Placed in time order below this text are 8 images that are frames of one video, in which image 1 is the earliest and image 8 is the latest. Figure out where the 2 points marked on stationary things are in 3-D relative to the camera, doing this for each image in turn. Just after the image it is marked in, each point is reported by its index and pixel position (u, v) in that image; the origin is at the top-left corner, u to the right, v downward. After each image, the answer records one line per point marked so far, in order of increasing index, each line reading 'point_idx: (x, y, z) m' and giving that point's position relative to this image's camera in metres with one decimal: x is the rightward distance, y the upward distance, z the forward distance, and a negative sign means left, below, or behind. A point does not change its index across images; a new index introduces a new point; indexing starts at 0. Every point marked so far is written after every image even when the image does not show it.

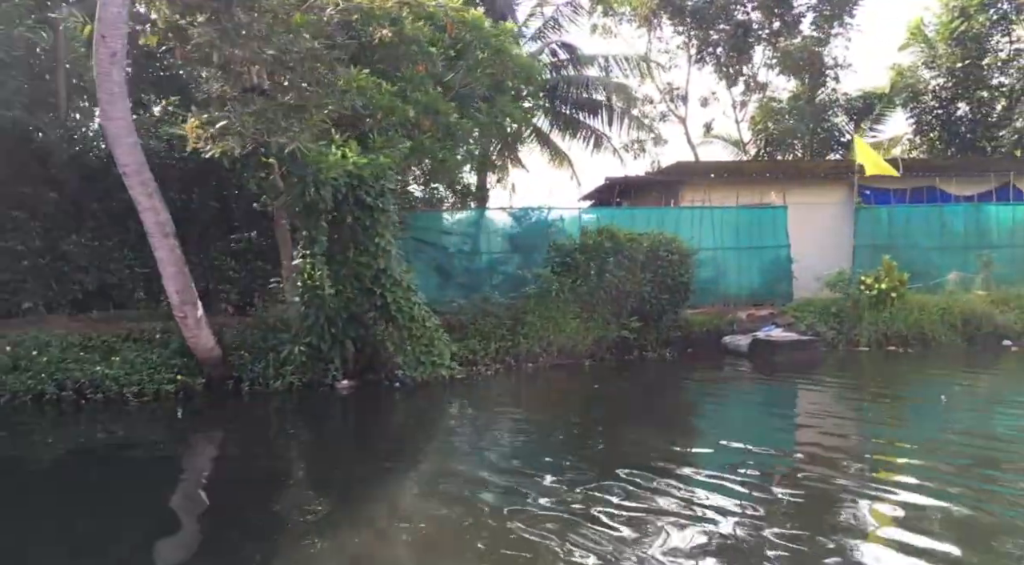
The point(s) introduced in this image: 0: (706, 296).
0: (+3.3, -0.2, +13.1) m
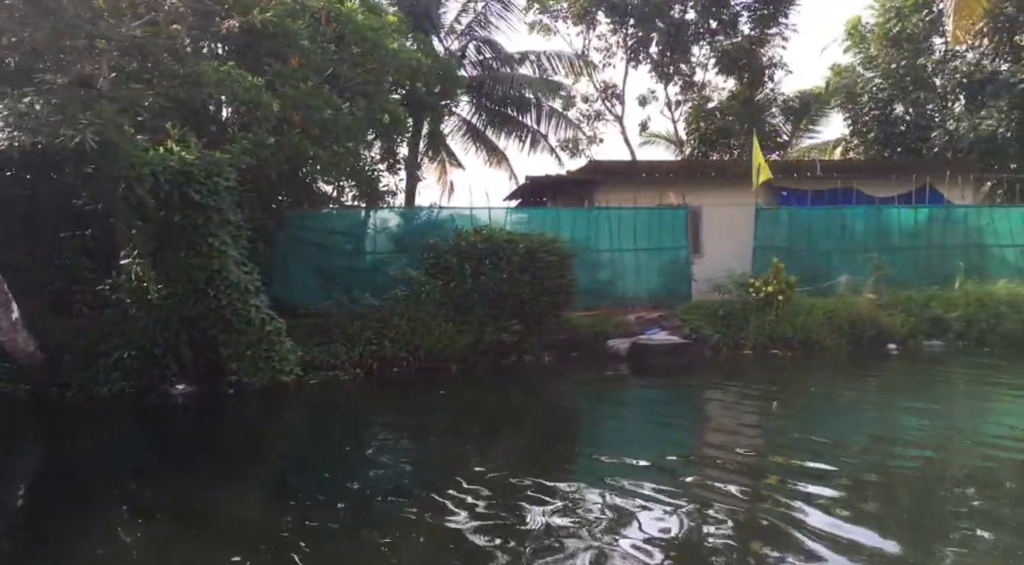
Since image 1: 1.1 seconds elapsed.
0: (+1.5, -0.3, +12.8) m
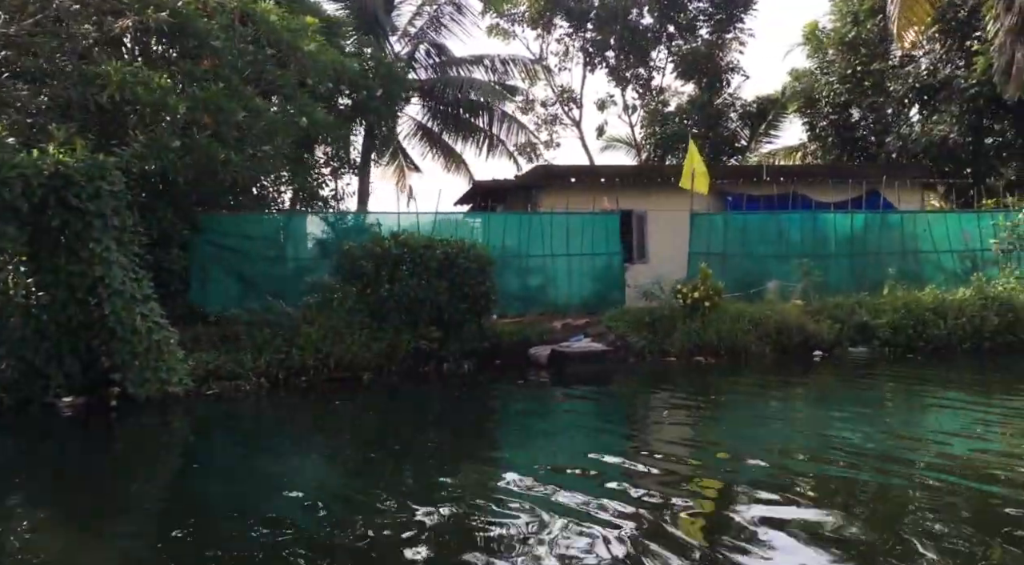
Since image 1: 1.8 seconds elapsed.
0: (+0.3, -0.4, +12.6) m
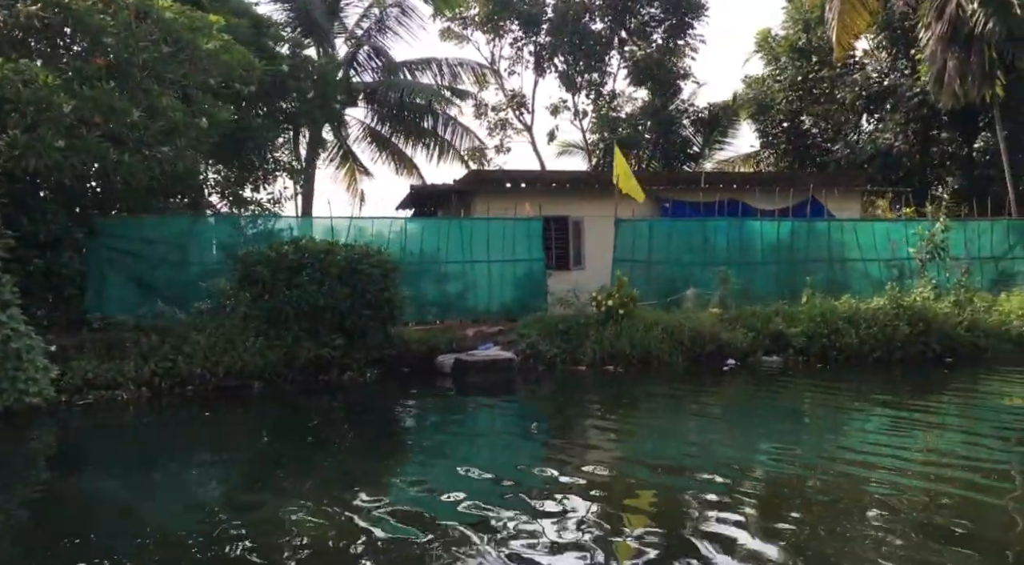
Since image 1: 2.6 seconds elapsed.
0: (-1.0, -0.5, +12.4) m
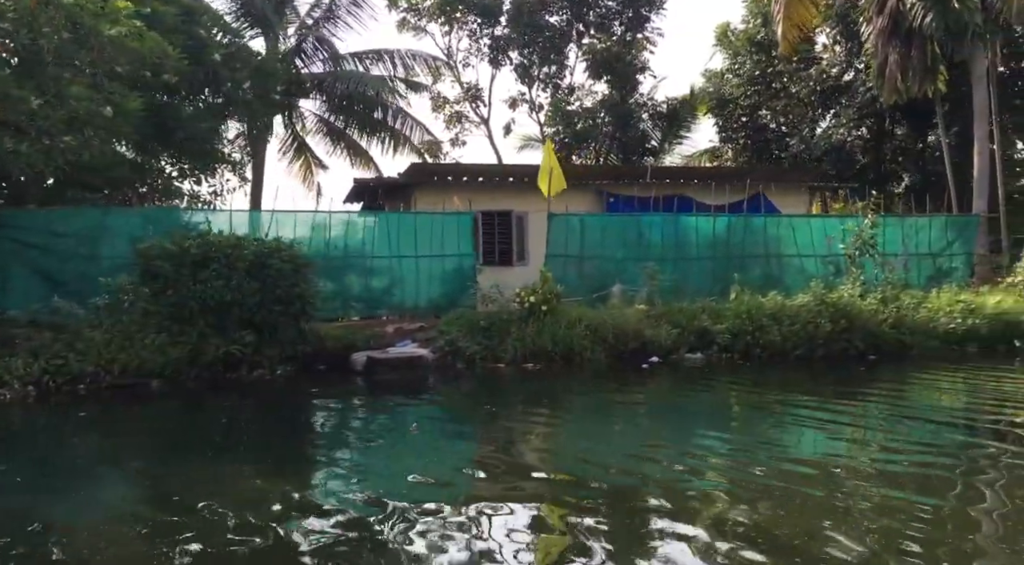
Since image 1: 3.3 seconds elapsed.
0: (-2.2, -0.4, +12.1) m
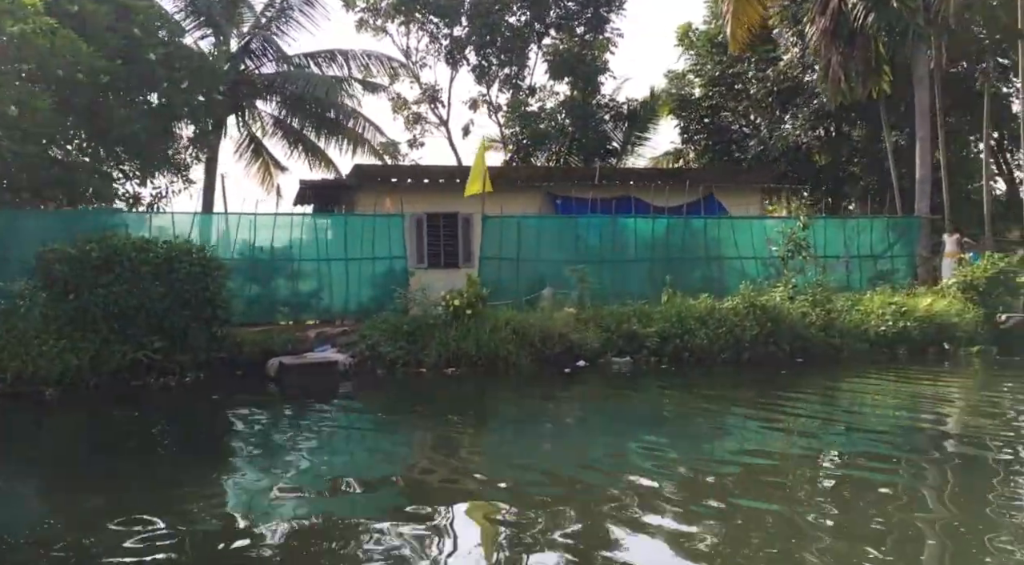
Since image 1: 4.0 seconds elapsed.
0: (-3.3, -0.4, +11.9) m
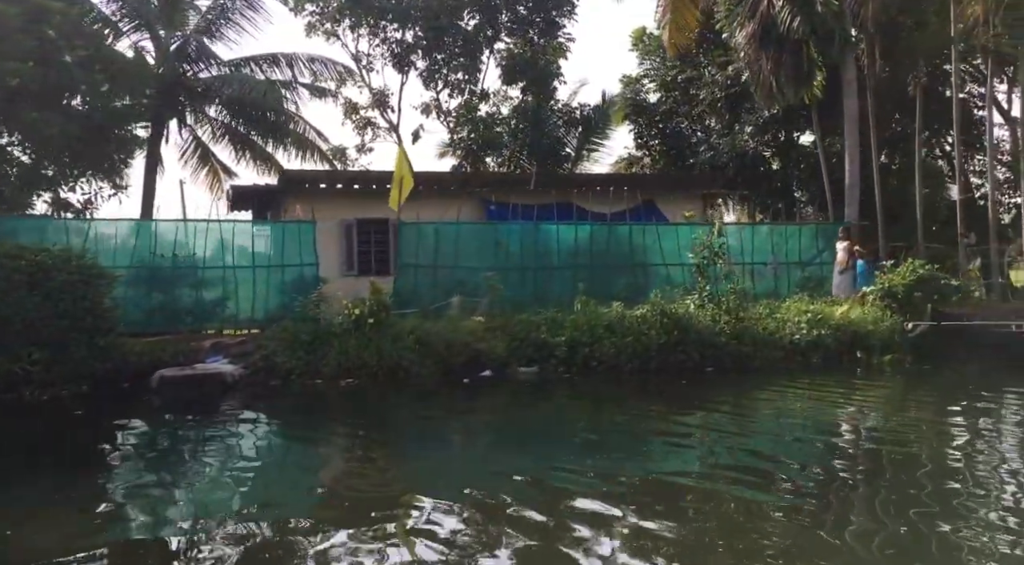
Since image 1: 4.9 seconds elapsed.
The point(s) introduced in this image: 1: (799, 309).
0: (-4.6, -0.6, +11.5) m
1: (+4.3, -0.4, +11.3) m
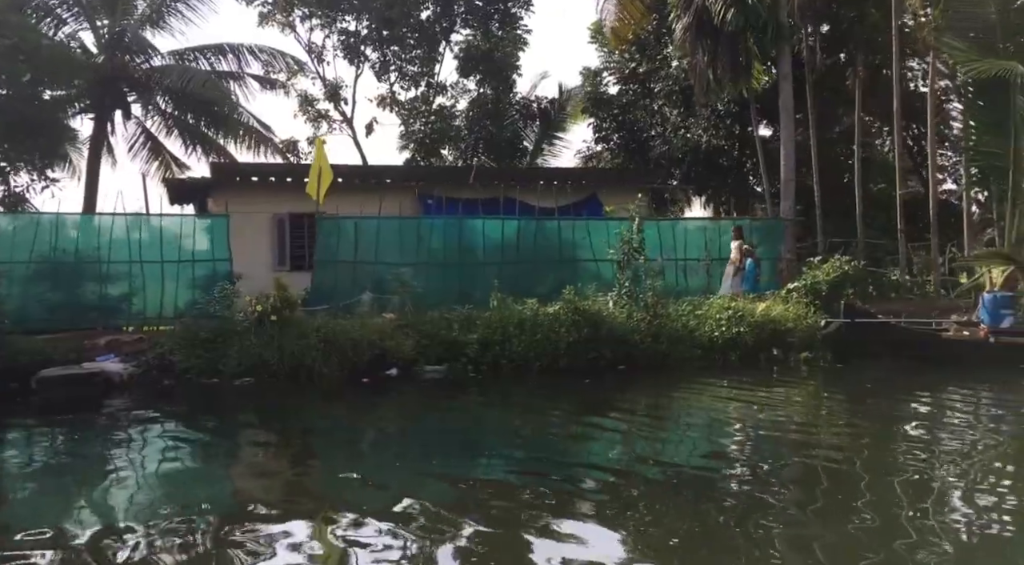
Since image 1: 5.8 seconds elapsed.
0: (-5.8, -0.5, +11.2) m
1: (+3.0, -0.3, +11.1) m
